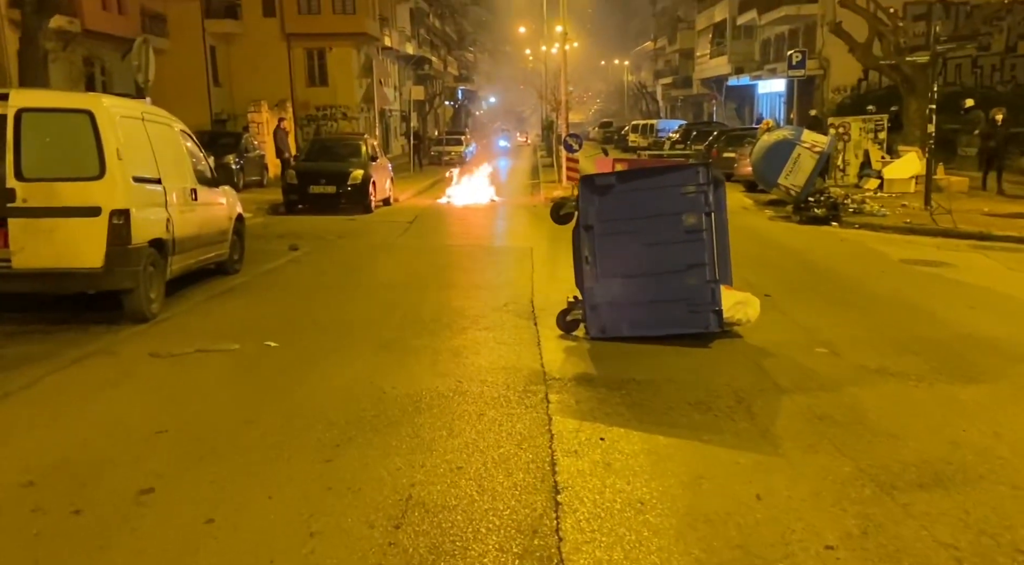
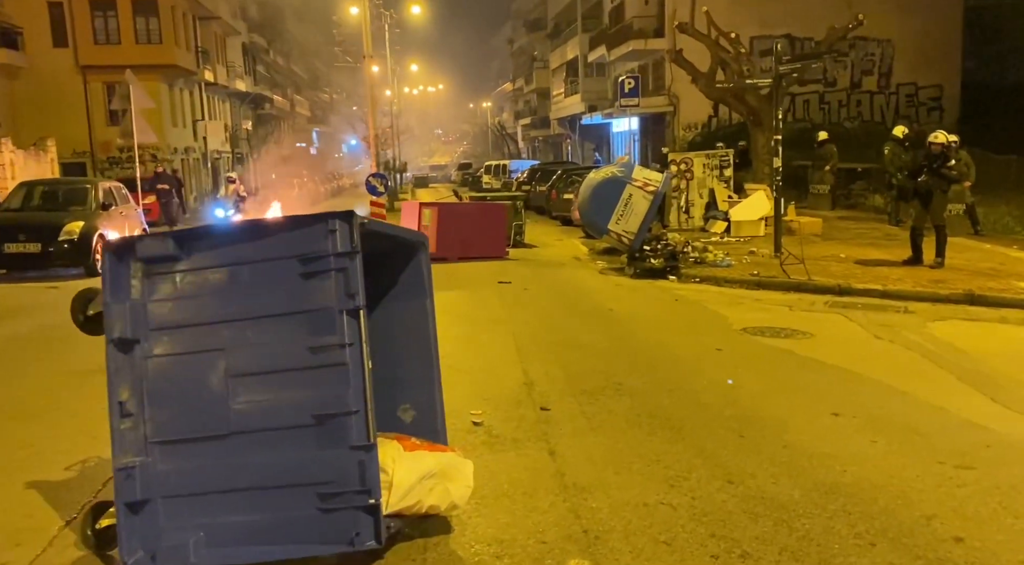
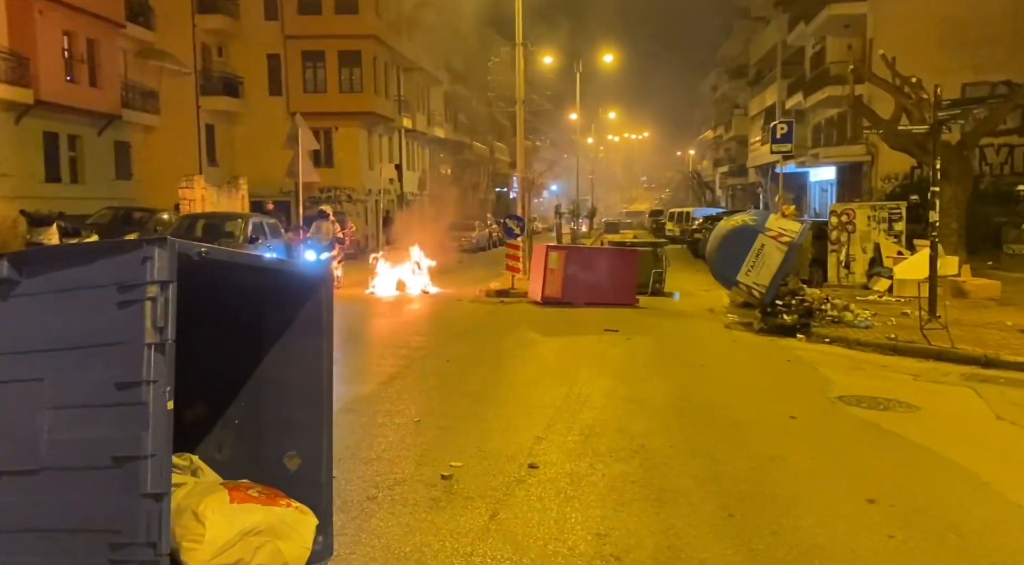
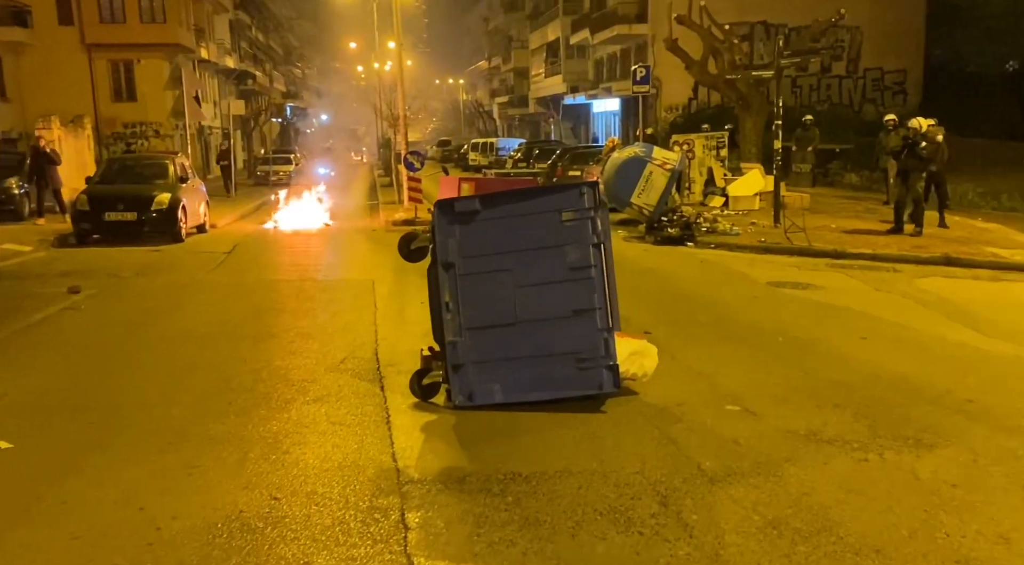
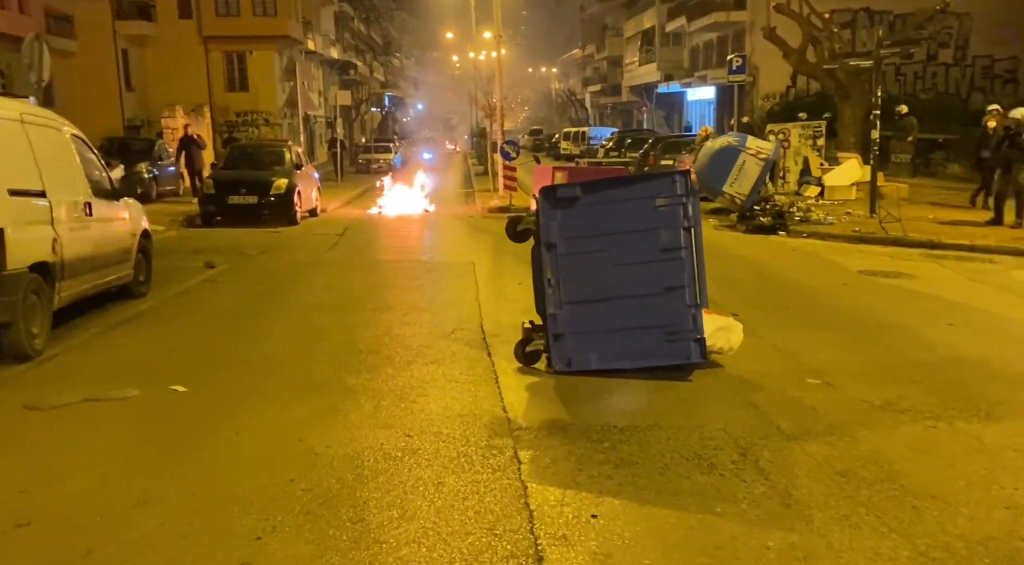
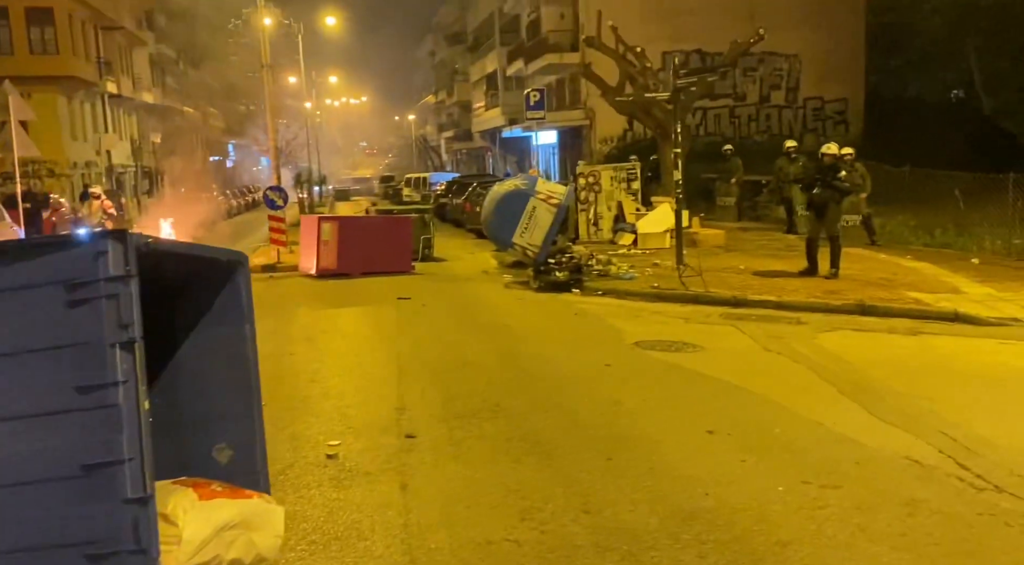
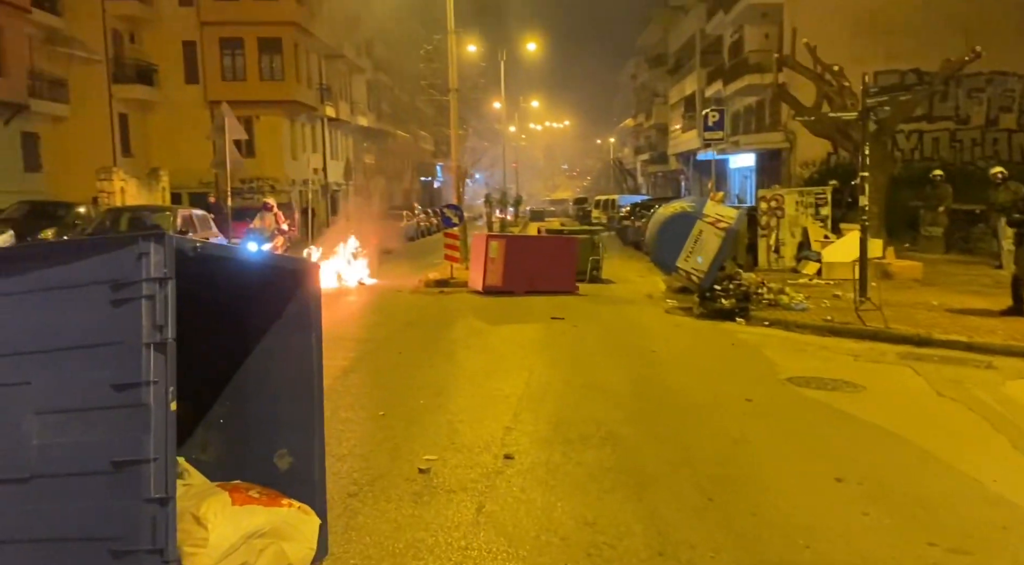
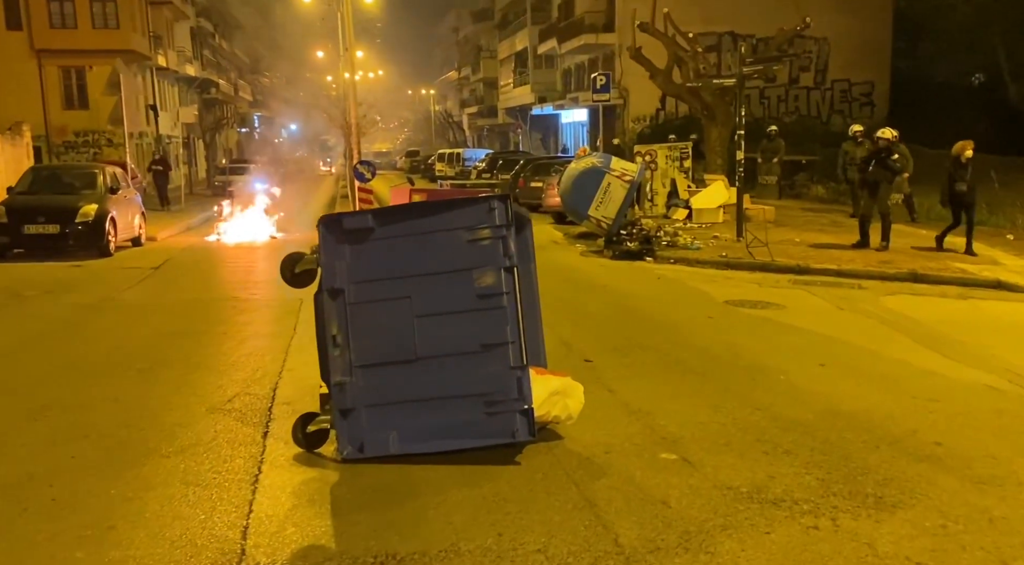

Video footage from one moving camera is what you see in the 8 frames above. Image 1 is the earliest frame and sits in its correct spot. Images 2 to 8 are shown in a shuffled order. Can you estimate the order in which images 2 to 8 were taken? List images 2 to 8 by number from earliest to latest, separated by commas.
5, 4, 8, 2, 6, 7, 3
